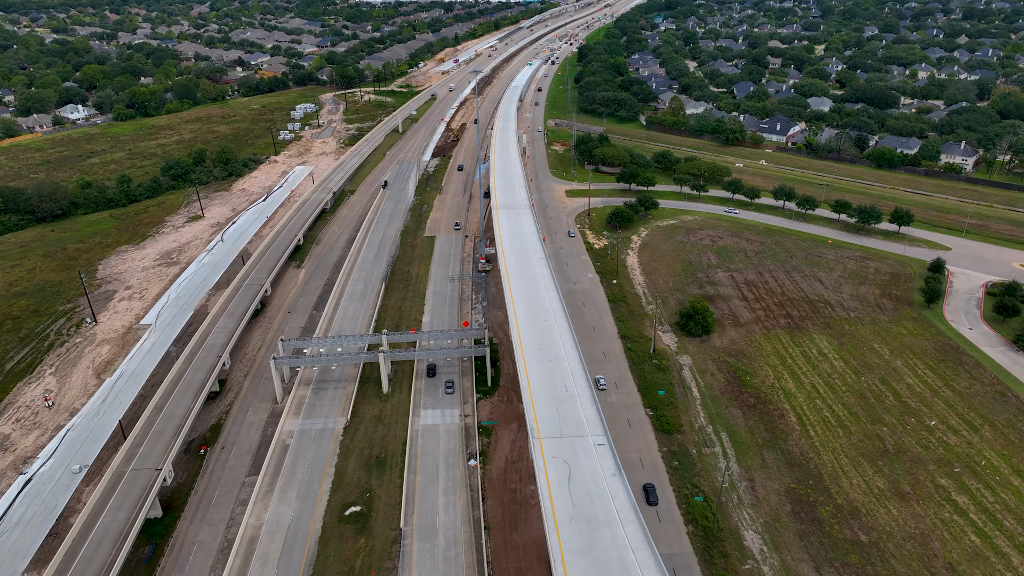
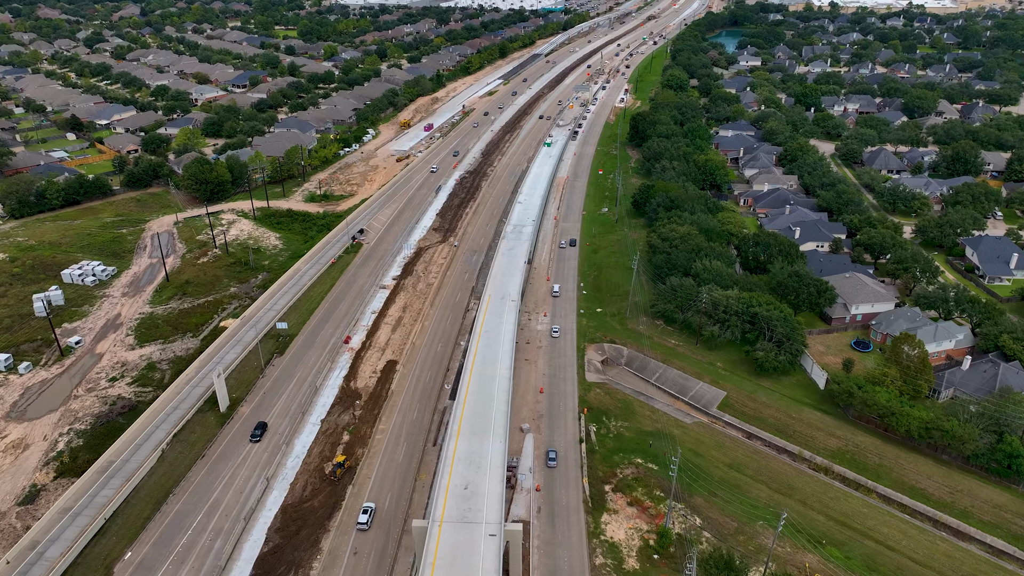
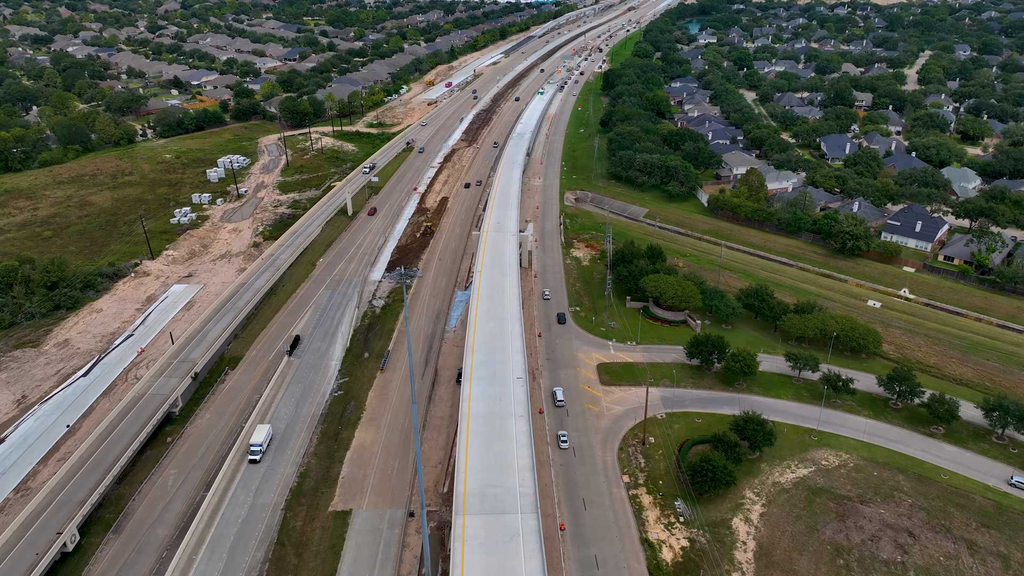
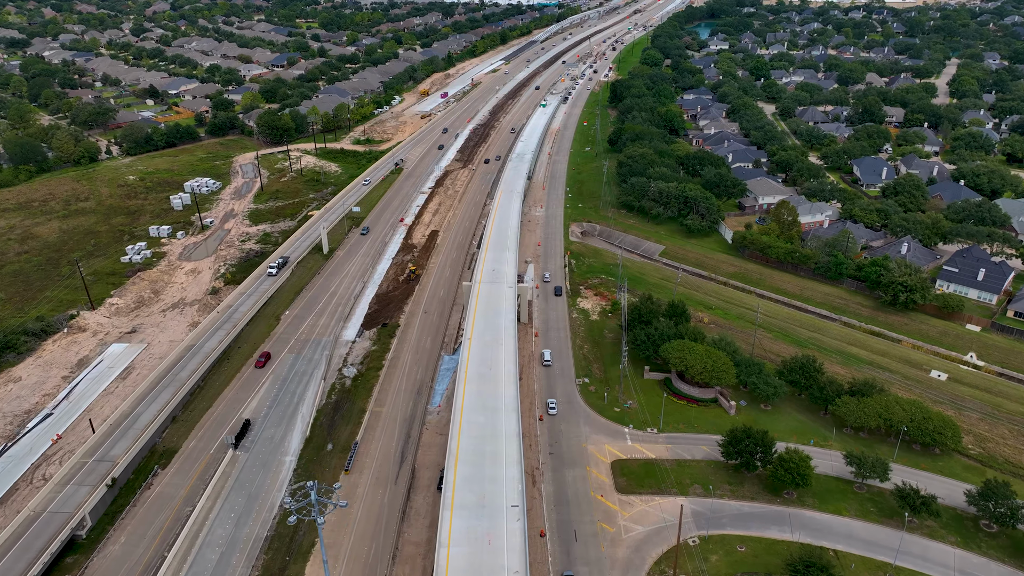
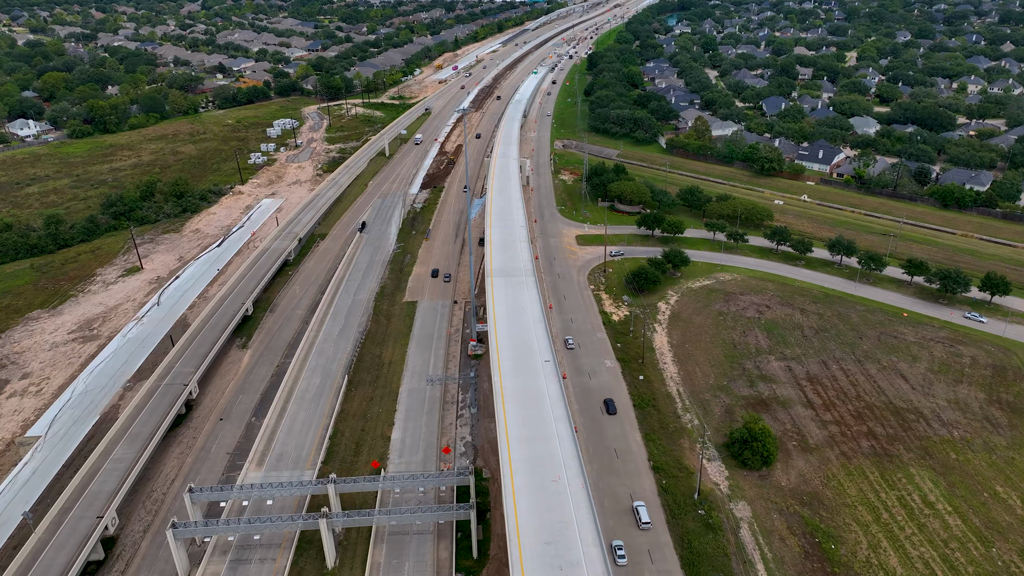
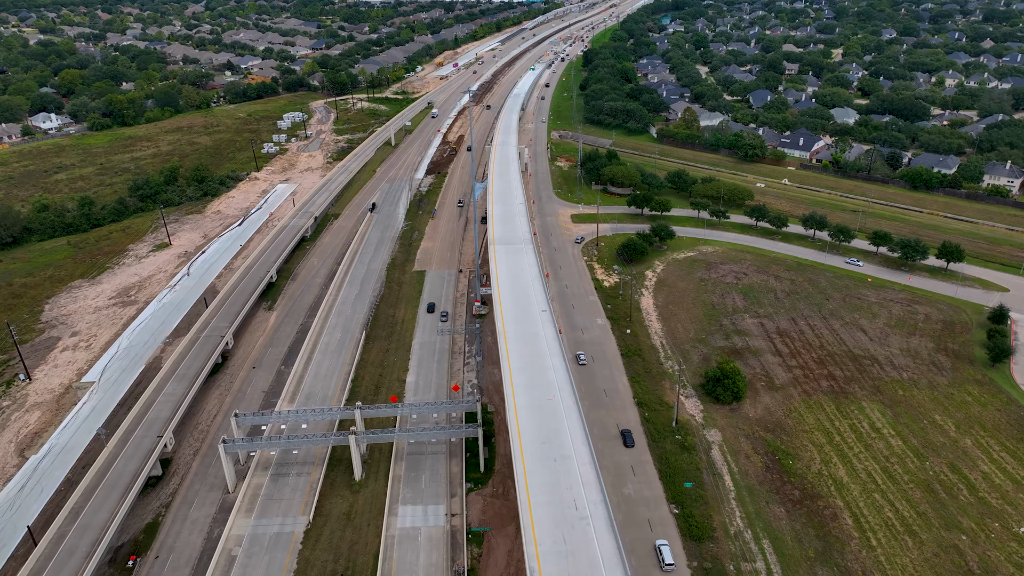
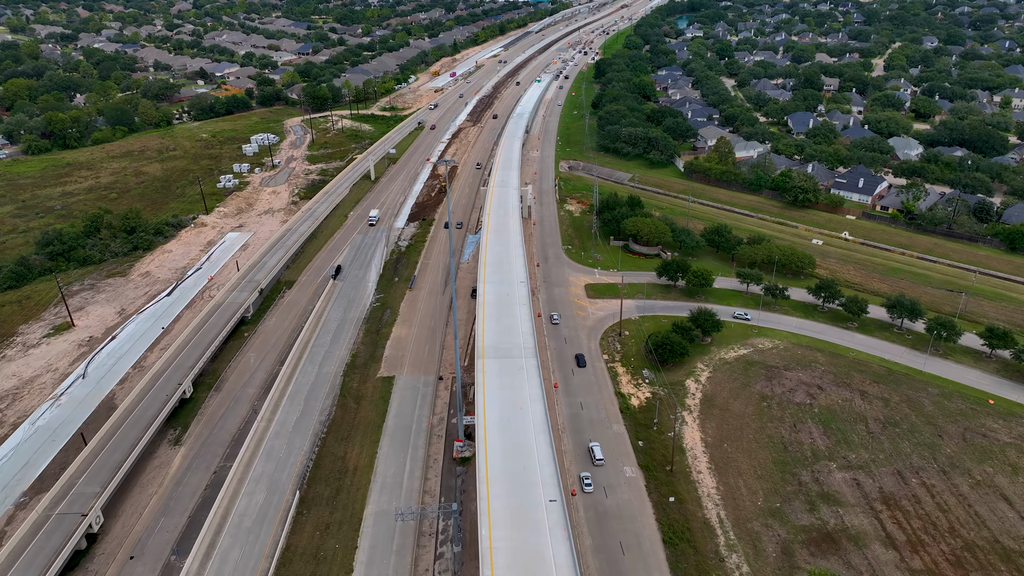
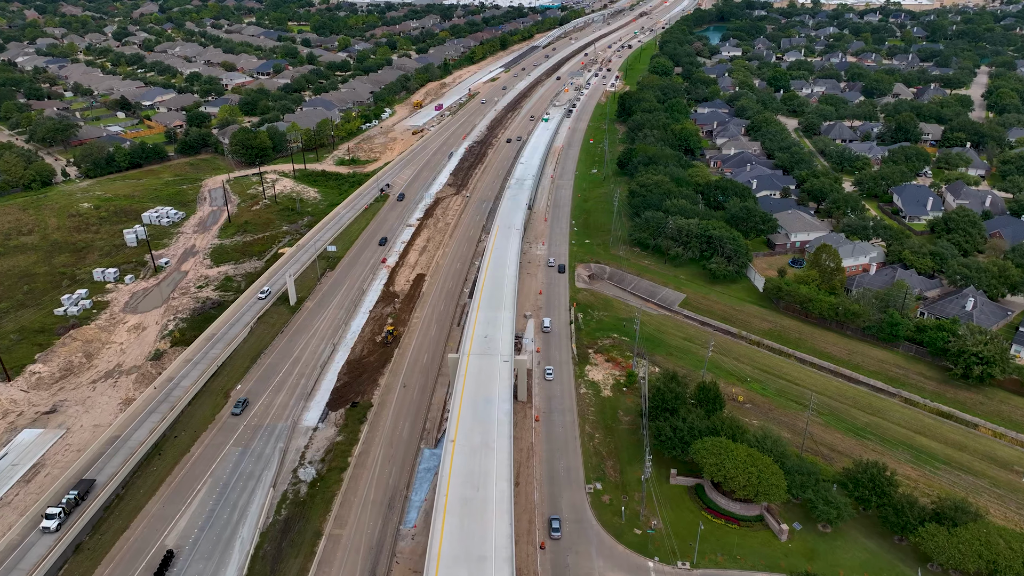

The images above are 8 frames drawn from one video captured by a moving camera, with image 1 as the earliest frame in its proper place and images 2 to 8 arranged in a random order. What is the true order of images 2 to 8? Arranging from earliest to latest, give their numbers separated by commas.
6, 5, 7, 3, 4, 8, 2
